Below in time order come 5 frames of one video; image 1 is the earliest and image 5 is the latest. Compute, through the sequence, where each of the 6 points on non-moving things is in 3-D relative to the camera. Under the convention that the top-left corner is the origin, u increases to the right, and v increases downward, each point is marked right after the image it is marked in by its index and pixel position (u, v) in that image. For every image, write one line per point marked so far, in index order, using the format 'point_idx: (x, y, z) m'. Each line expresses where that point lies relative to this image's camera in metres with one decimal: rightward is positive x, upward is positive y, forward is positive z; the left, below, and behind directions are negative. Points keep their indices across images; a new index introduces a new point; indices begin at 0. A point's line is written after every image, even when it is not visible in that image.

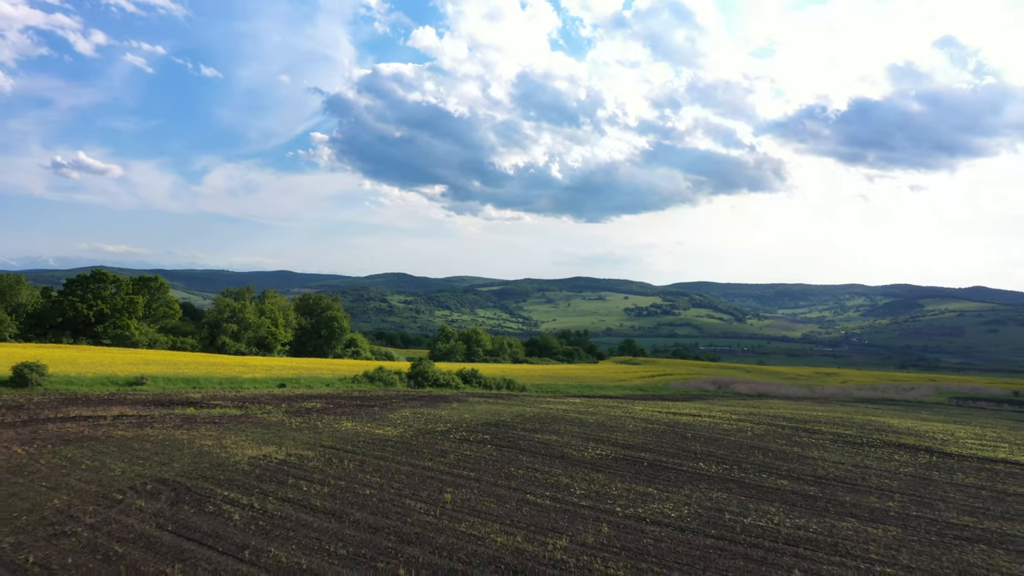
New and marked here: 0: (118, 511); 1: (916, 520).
0: (-8.0, -4.5, +10.4) m
1: (+10.2, -5.8, +13.2) m
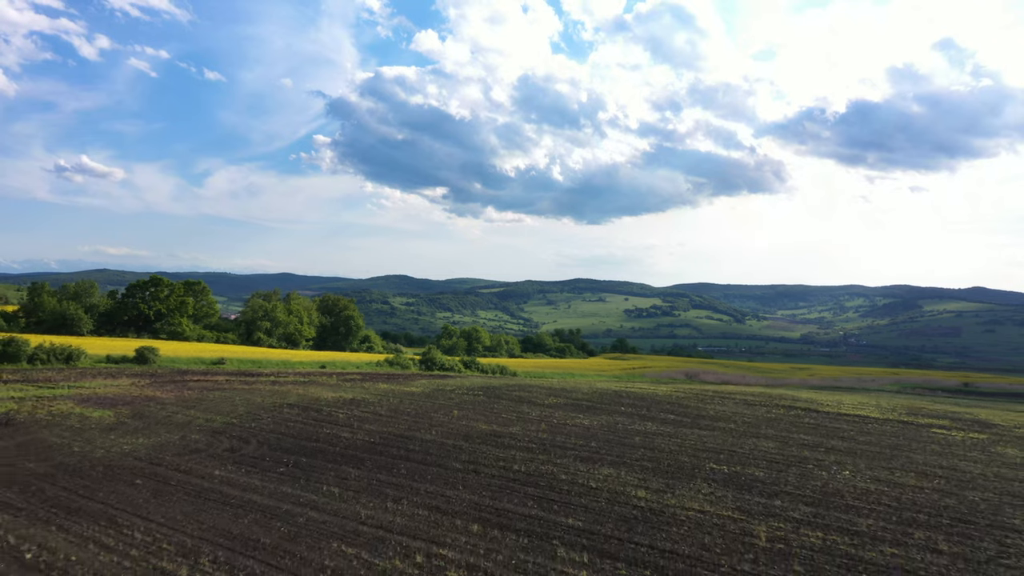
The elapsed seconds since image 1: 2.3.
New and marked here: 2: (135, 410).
0: (-8.8, -4.6, +19.0) m
1: (+9.4, -5.9, +21.7) m
2: (-13.6, -4.4, +18.7) m
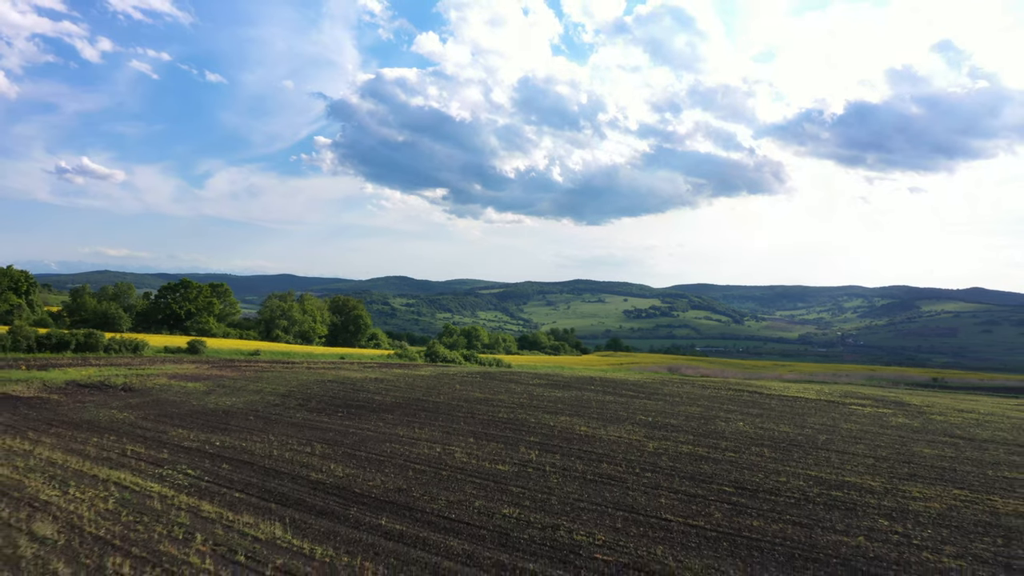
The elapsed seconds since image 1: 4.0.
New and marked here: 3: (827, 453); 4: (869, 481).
0: (-9.3, -4.7, +24.9) m
1: (+8.9, -6.0, +27.6) m
2: (-14.2, -4.6, +24.6) m
3: (+10.3, -5.4, +16.9) m
4: (+9.5, -5.1, +13.7) m
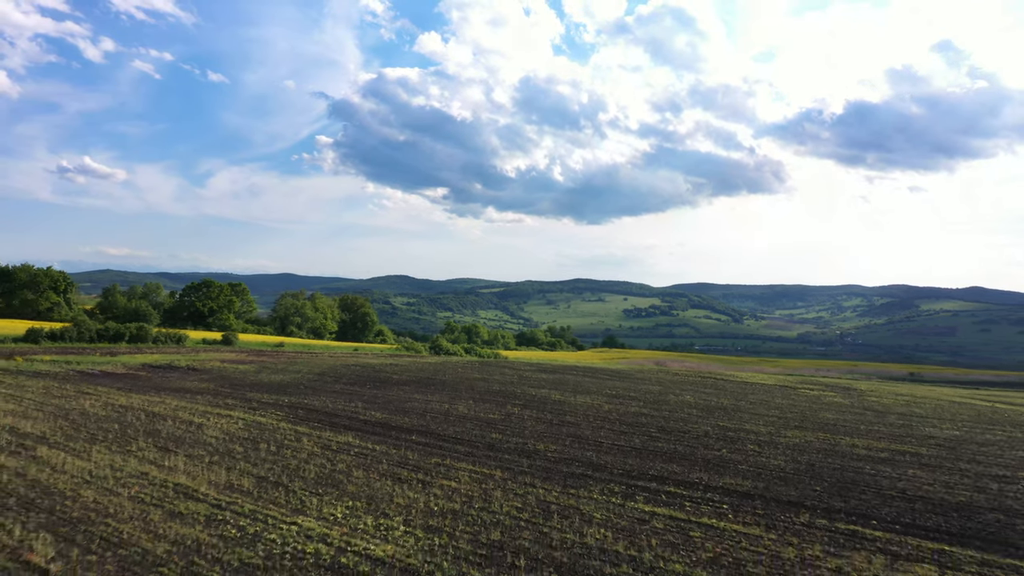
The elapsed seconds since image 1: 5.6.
0: (-9.7, -4.7, +30.0) m
1: (+8.5, -6.0, +32.7) m
2: (-14.6, -4.5, +29.7) m
3: (+9.9, -5.3, +22.0) m
4: (+9.1, -5.1, +18.8) m
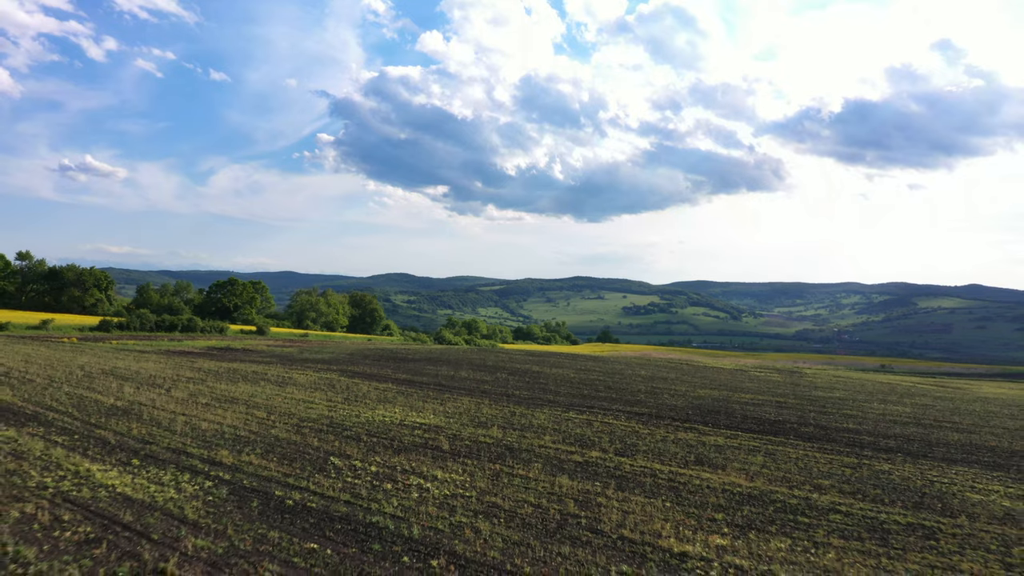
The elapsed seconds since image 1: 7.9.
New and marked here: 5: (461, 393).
0: (-10.2, -4.5, +36.9) m
1: (+8.0, -5.8, +39.6) m
2: (-15.1, -4.4, +36.6) m
3: (+9.4, -5.2, +28.8) m
4: (+8.5, -5.0, +25.7) m
5: (-1.9, -4.0, +19.7) m
